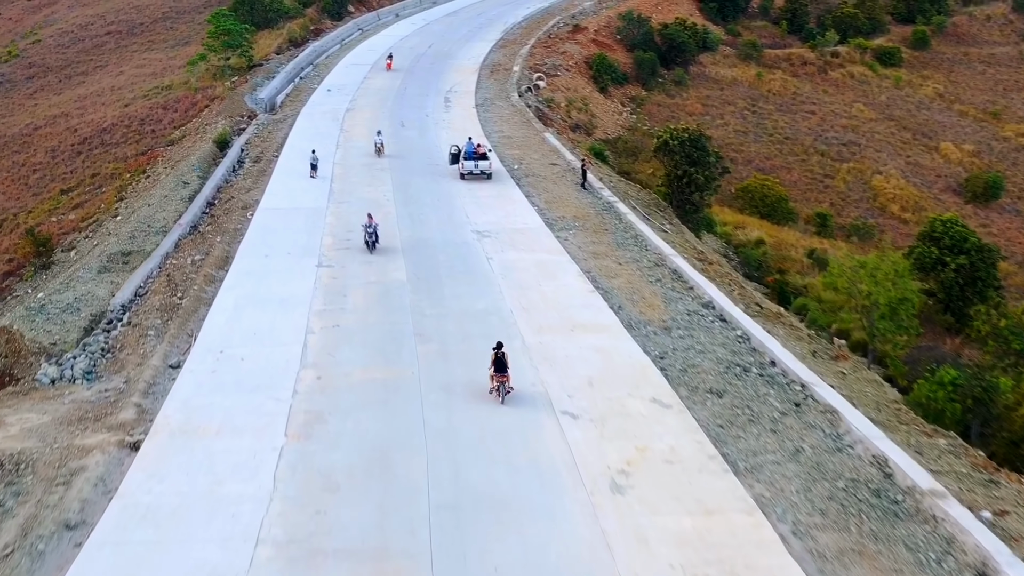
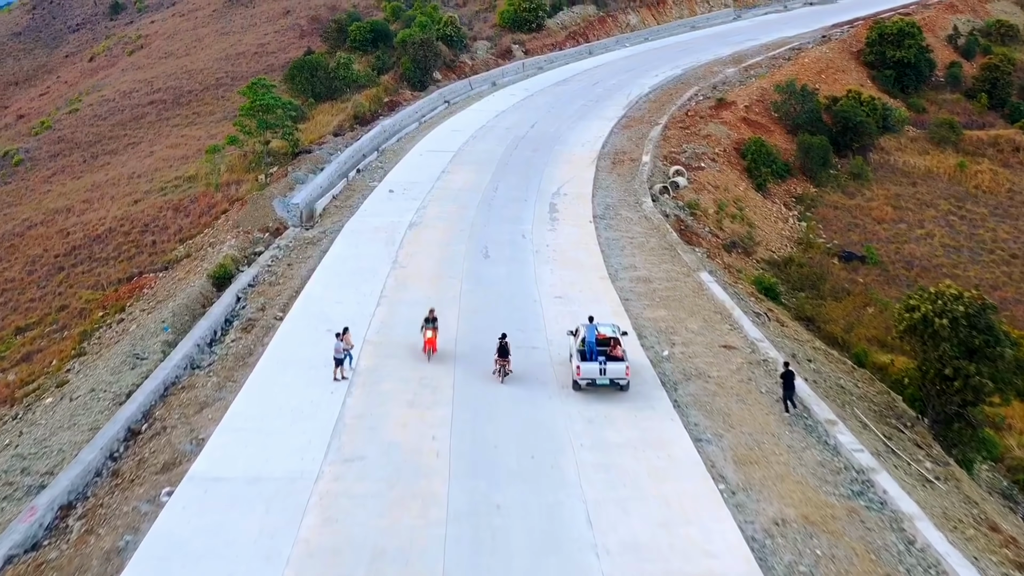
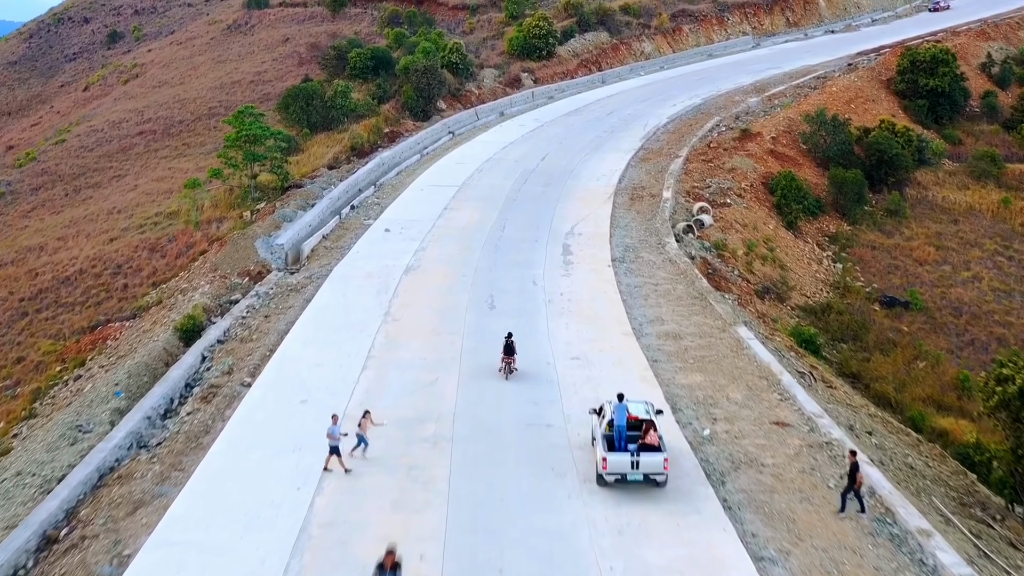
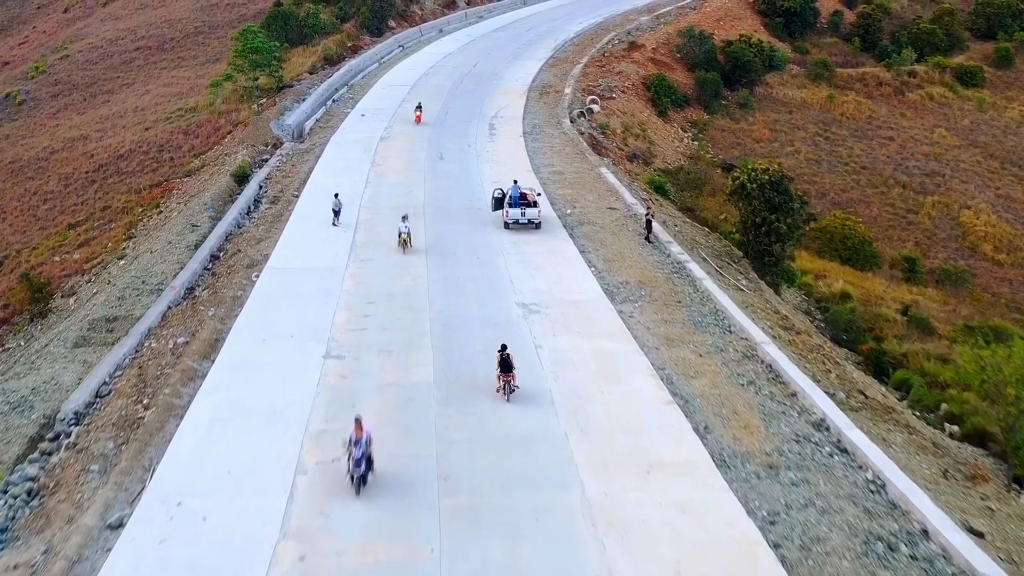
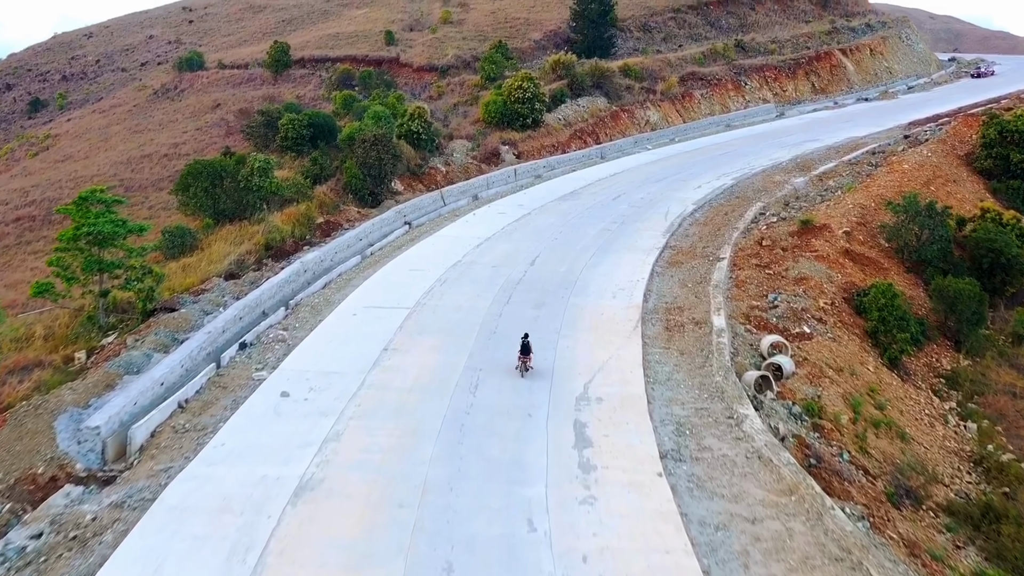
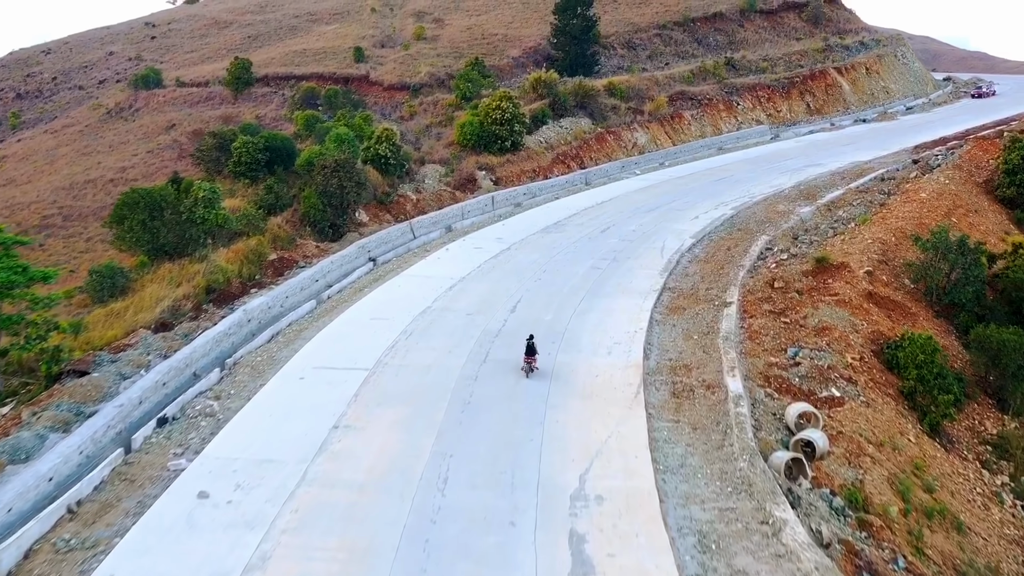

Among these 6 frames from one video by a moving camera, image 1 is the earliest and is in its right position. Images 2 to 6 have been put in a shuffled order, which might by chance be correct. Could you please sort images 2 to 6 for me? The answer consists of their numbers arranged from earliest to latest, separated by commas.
4, 2, 3, 5, 6
